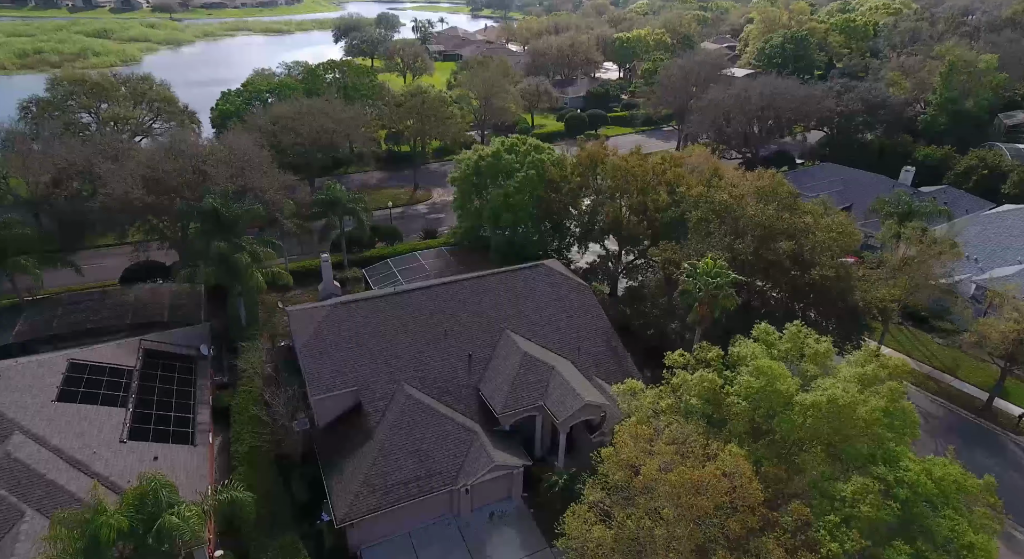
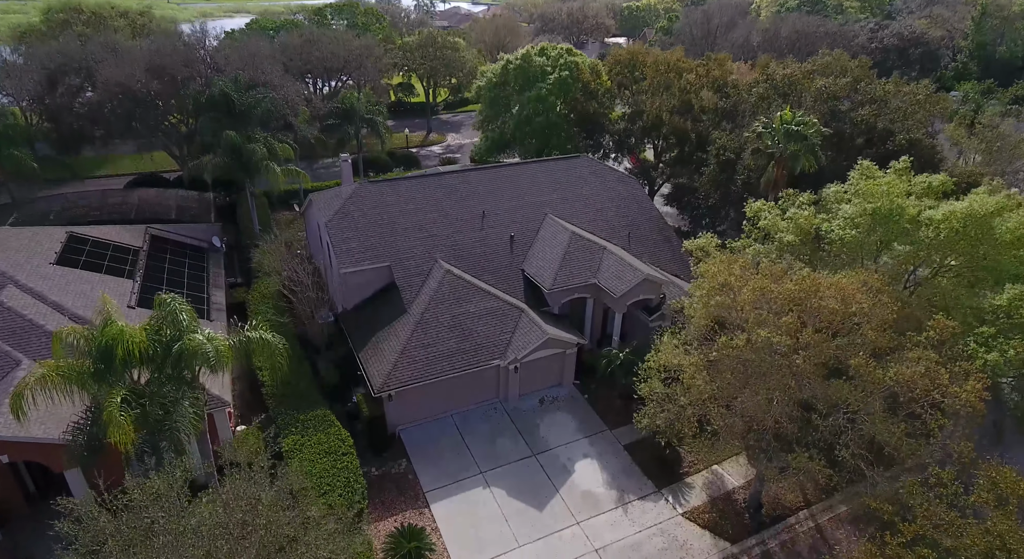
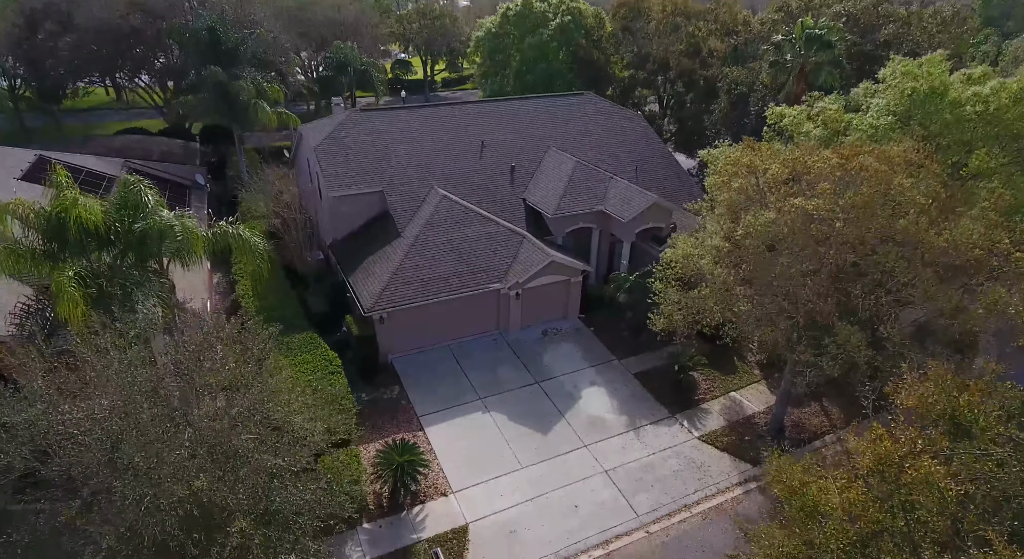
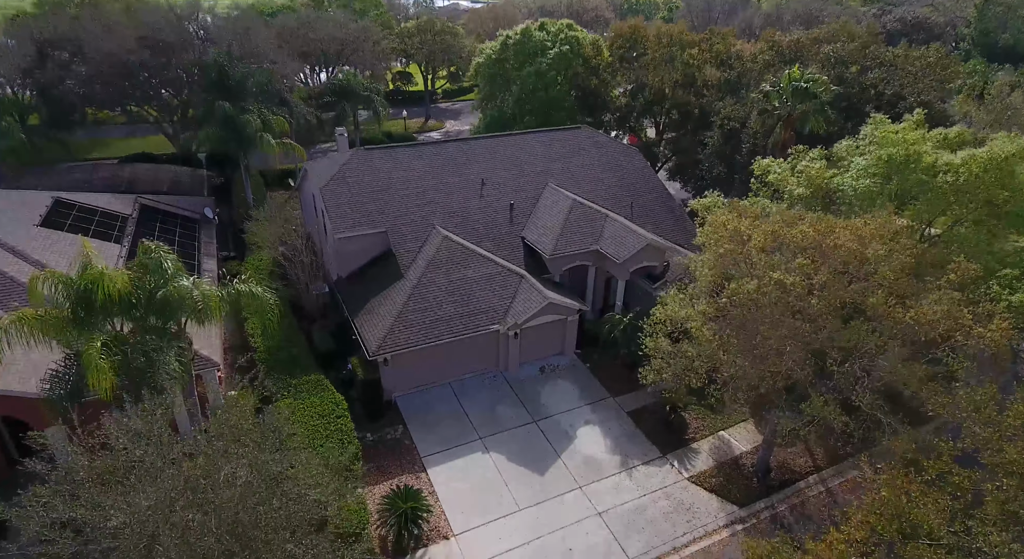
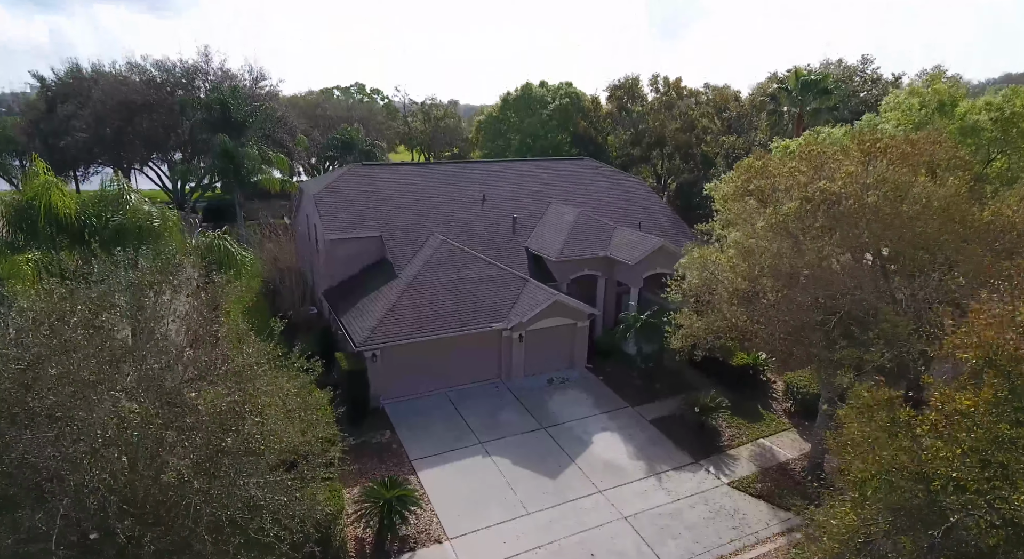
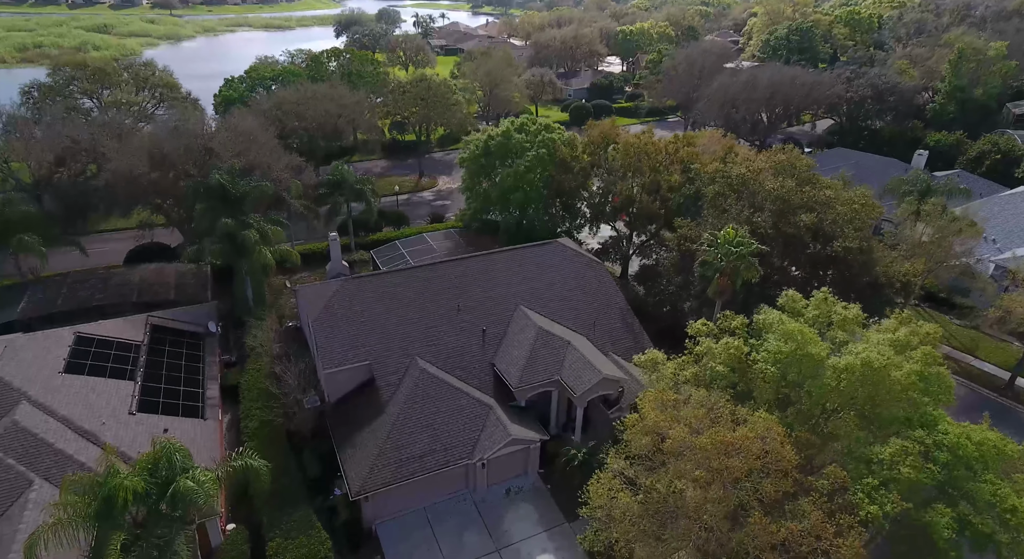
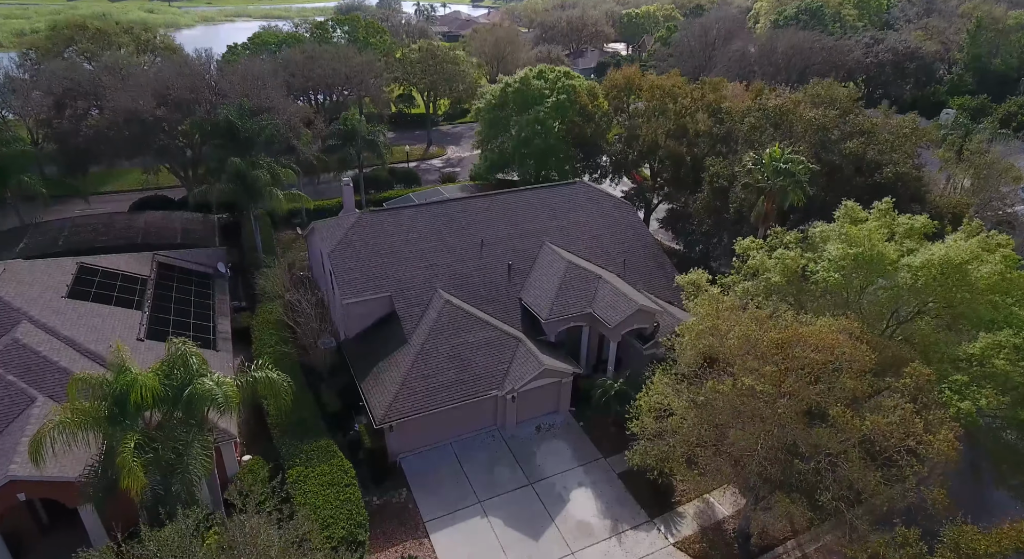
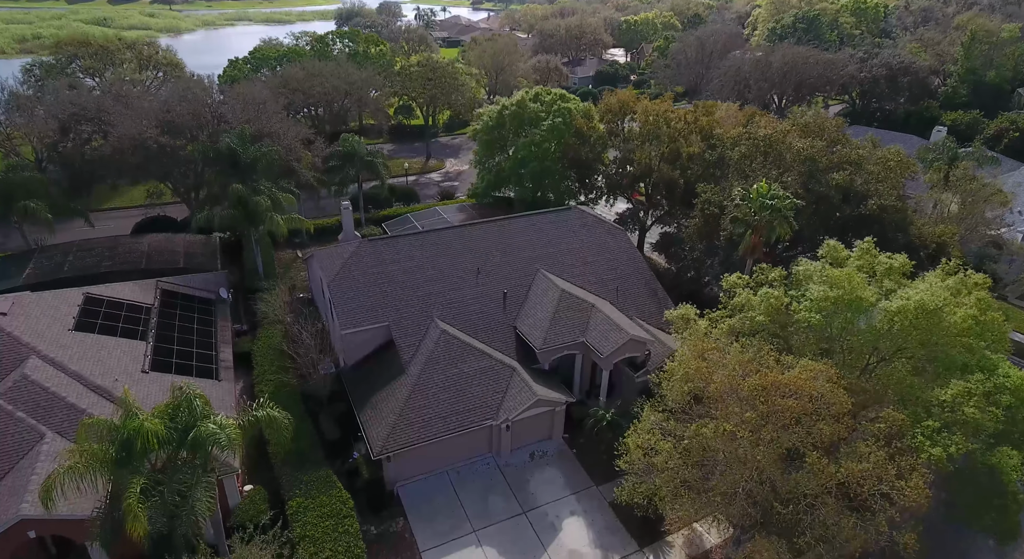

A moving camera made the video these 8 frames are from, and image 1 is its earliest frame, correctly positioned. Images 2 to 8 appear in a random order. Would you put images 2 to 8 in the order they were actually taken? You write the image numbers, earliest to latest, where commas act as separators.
6, 8, 7, 2, 4, 3, 5
